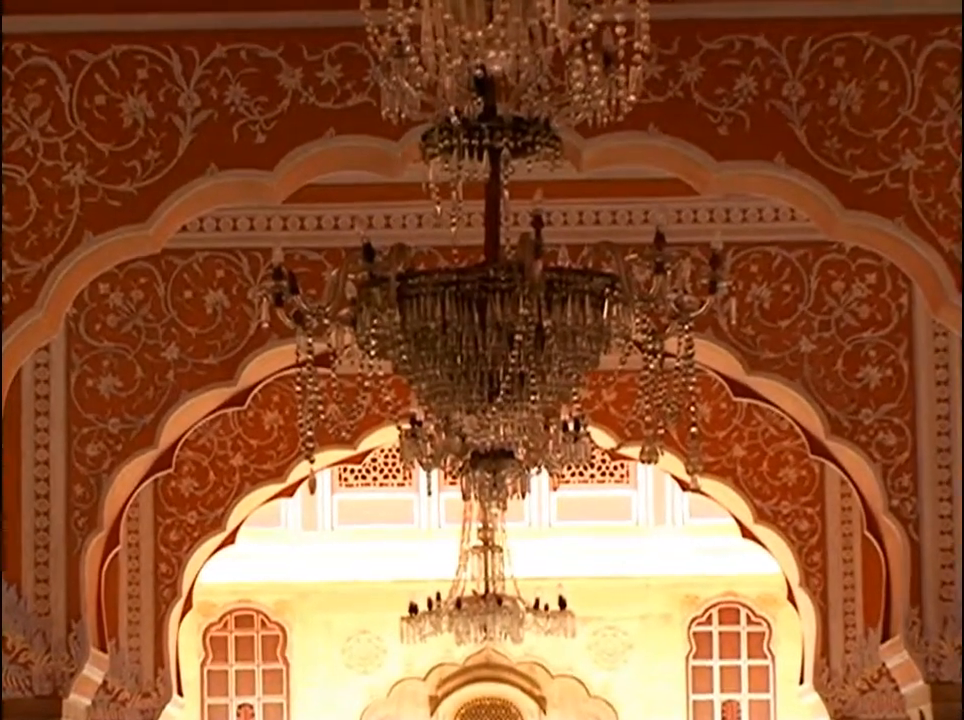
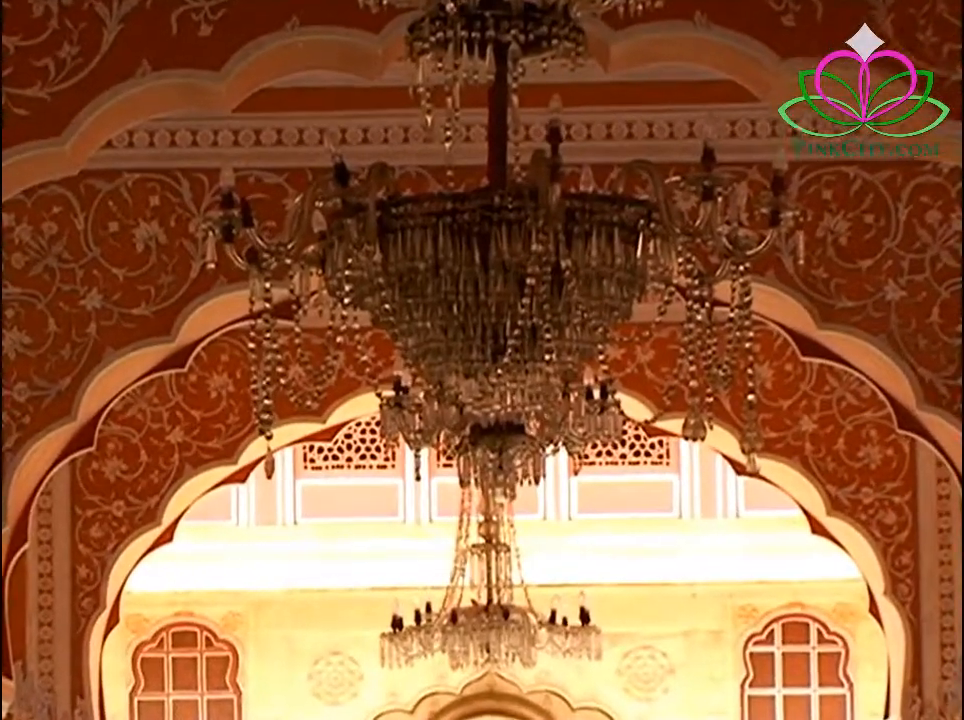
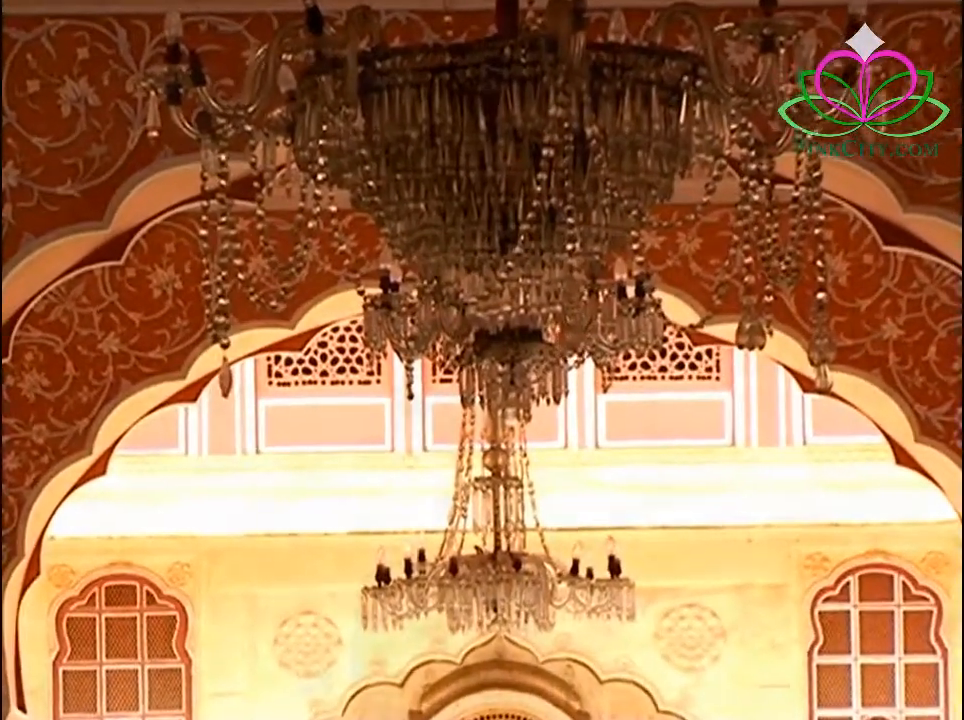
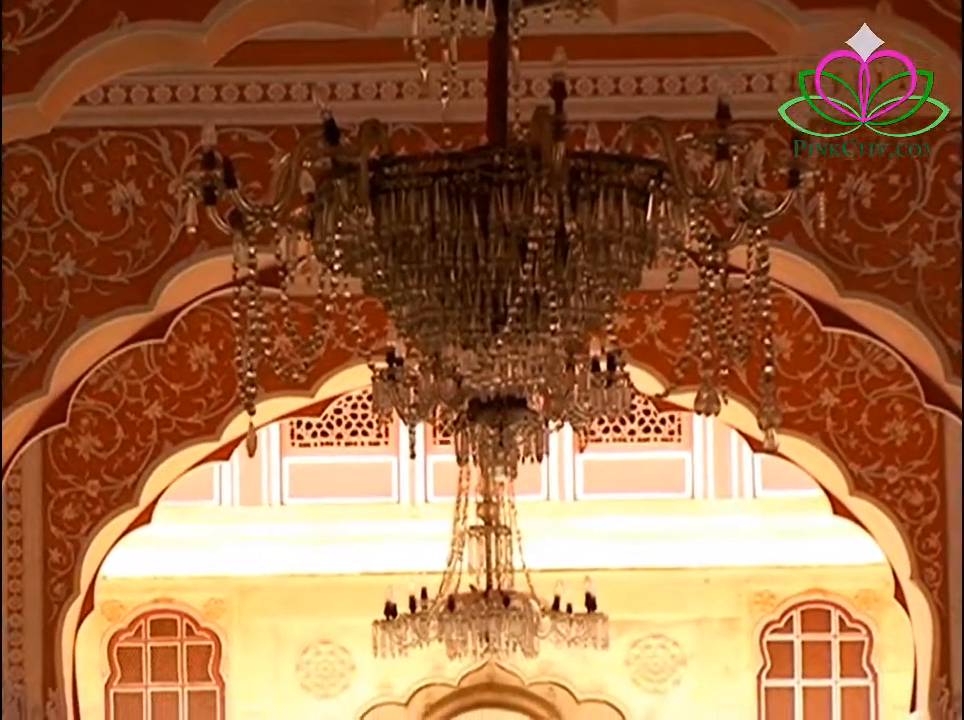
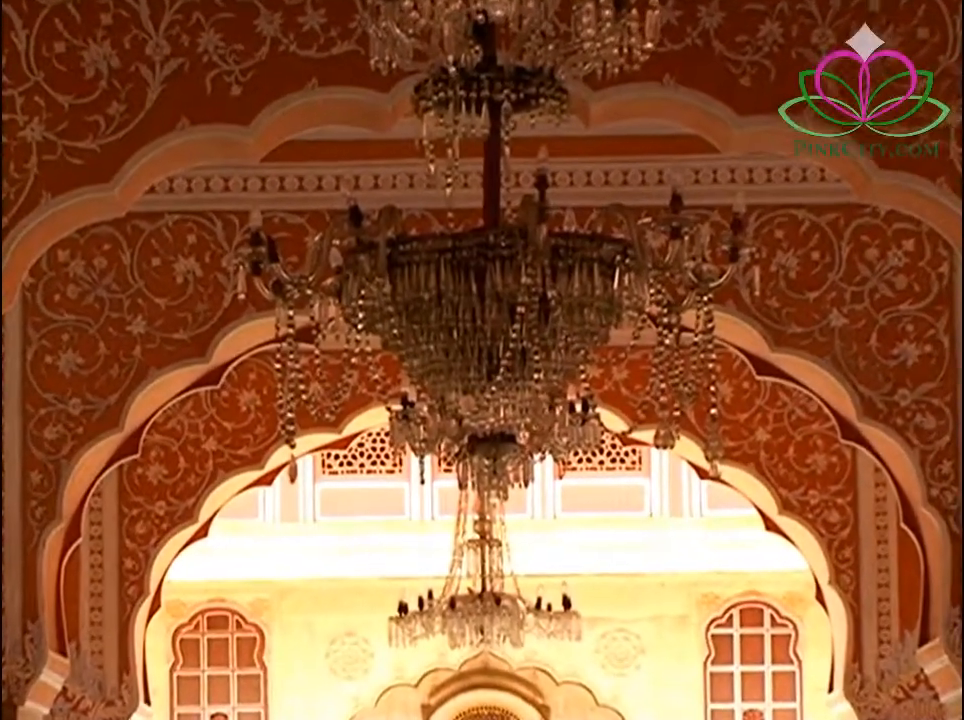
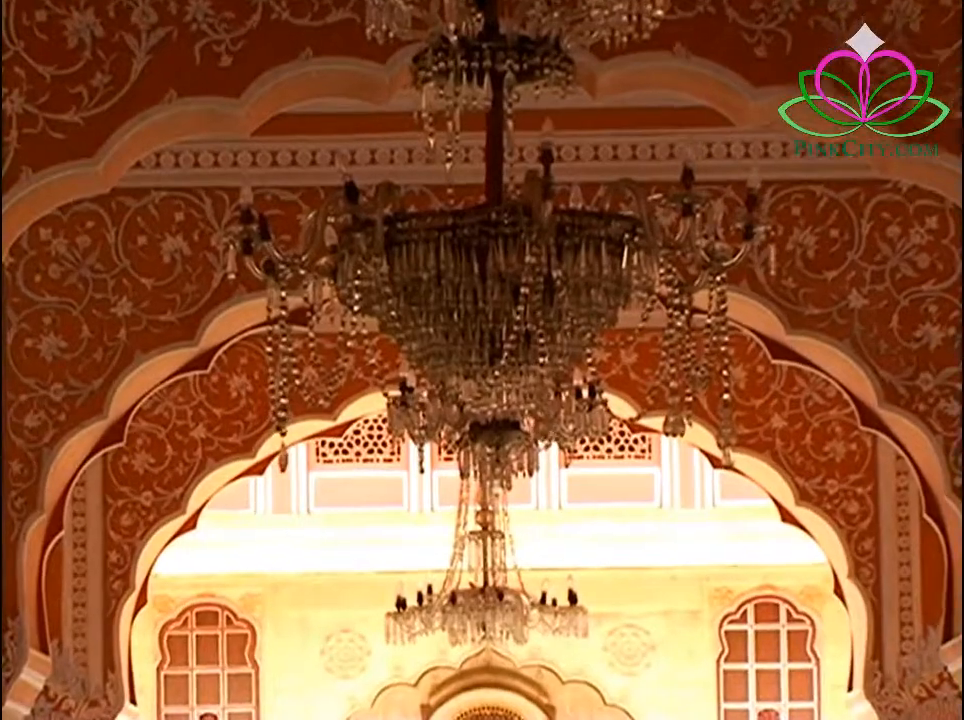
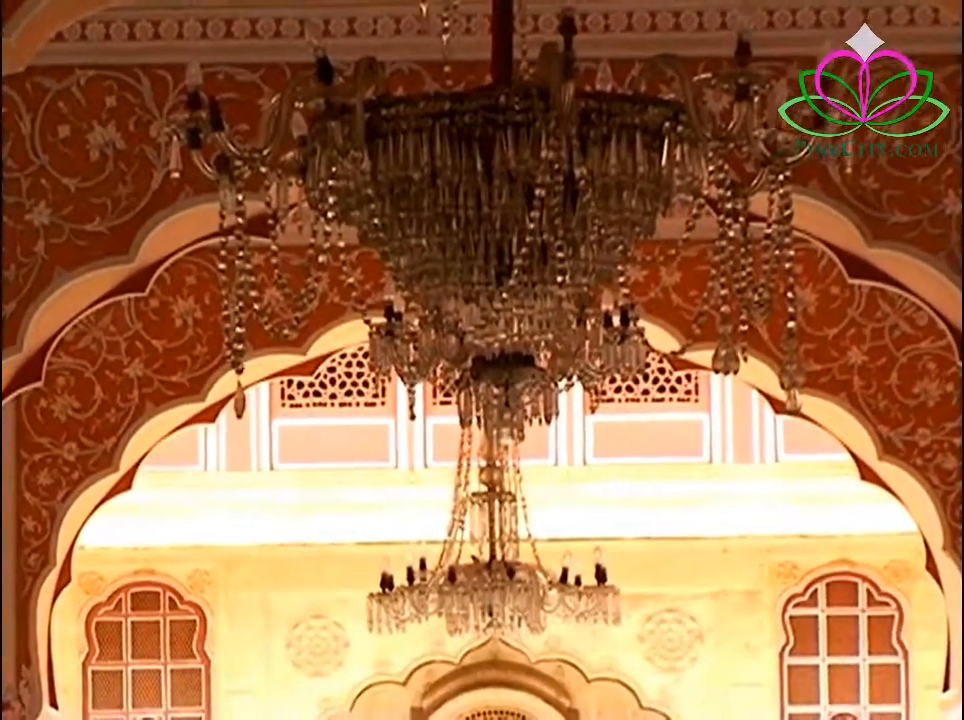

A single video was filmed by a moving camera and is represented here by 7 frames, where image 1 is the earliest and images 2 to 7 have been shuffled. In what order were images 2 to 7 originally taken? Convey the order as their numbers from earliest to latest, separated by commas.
5, 6, 2, 4, 7, 3
